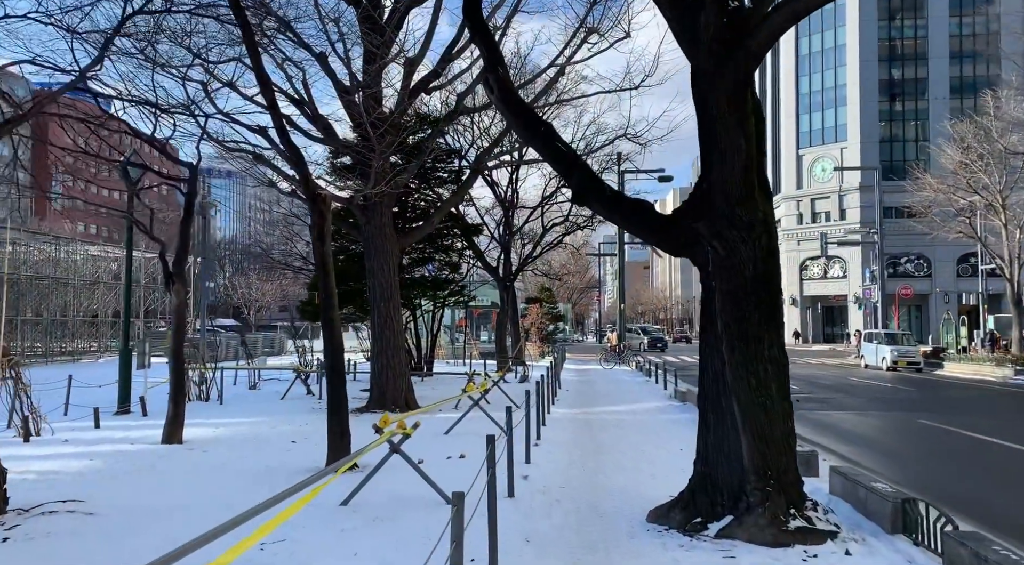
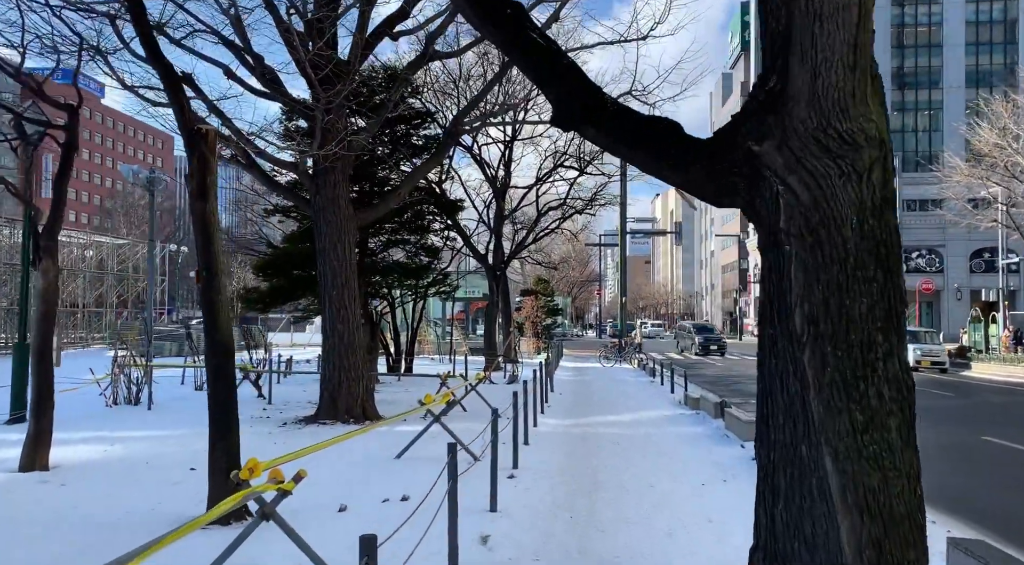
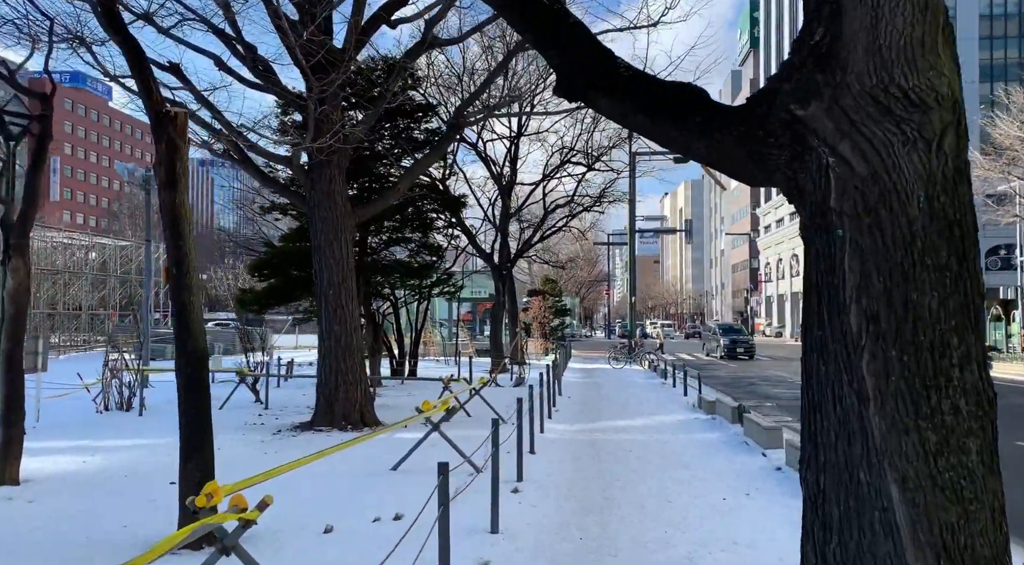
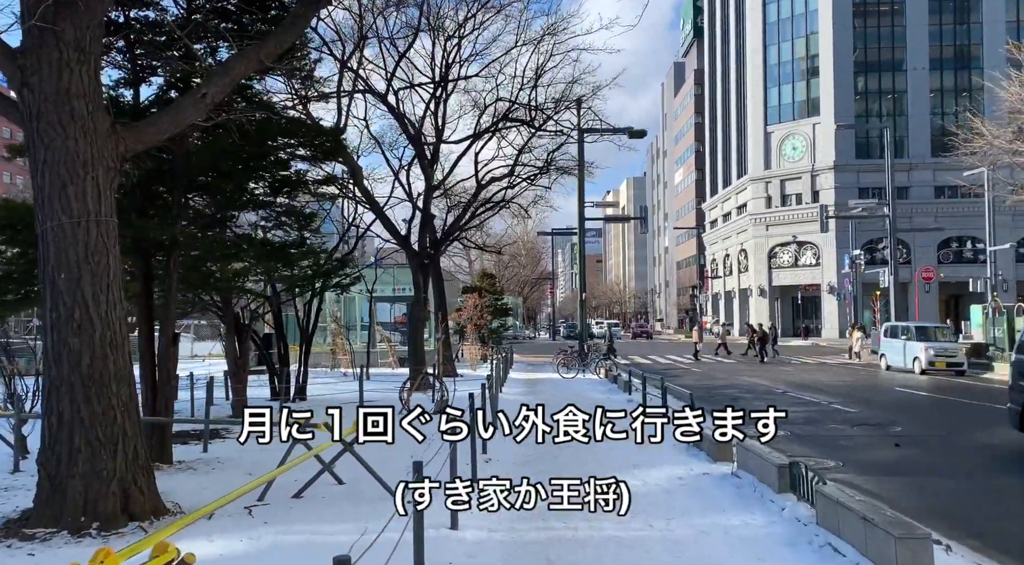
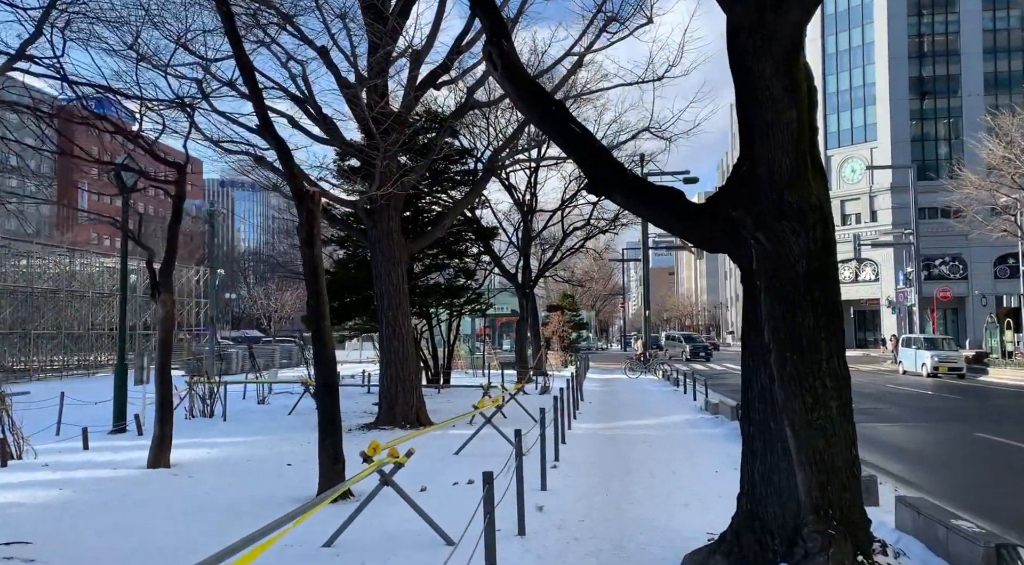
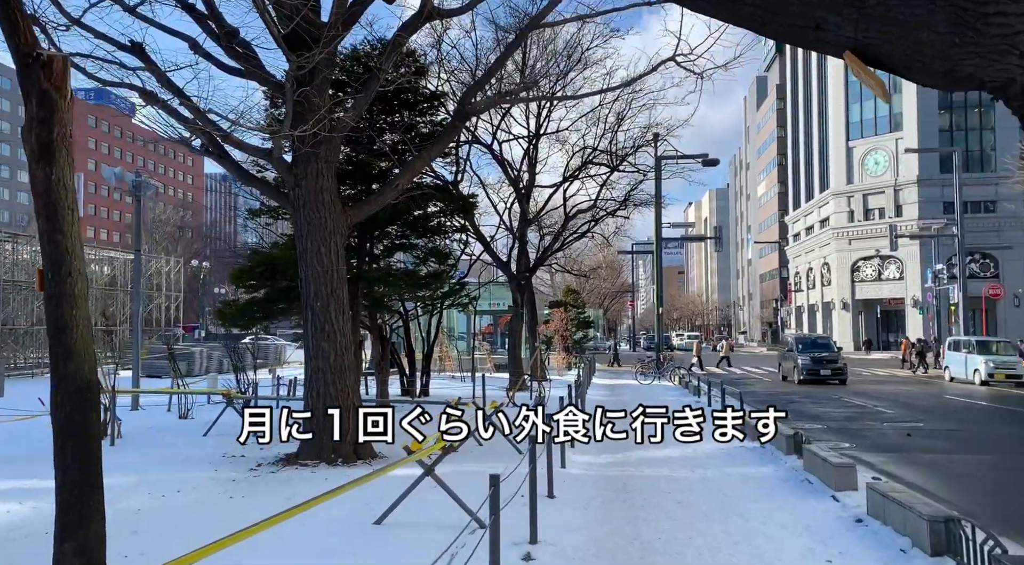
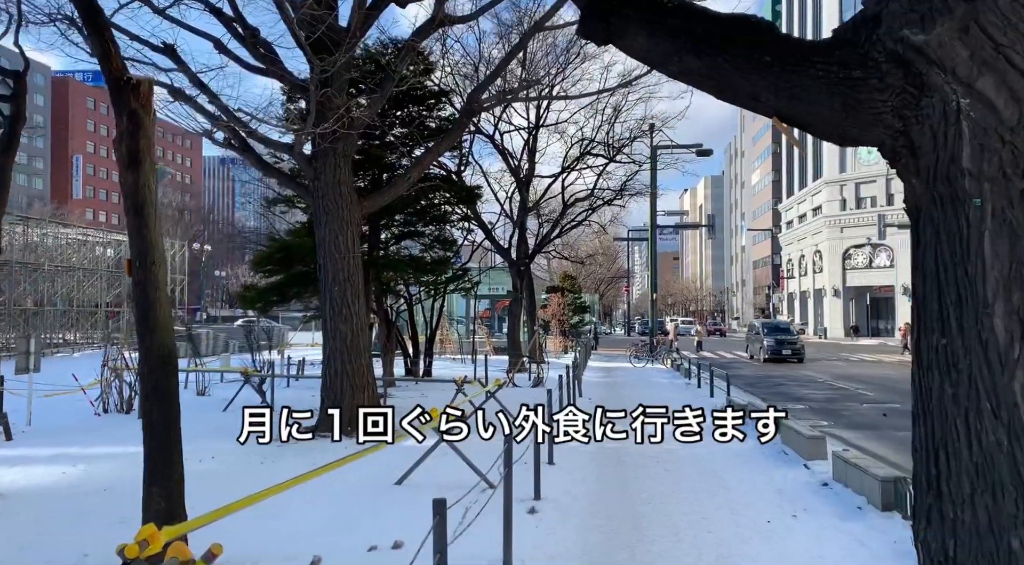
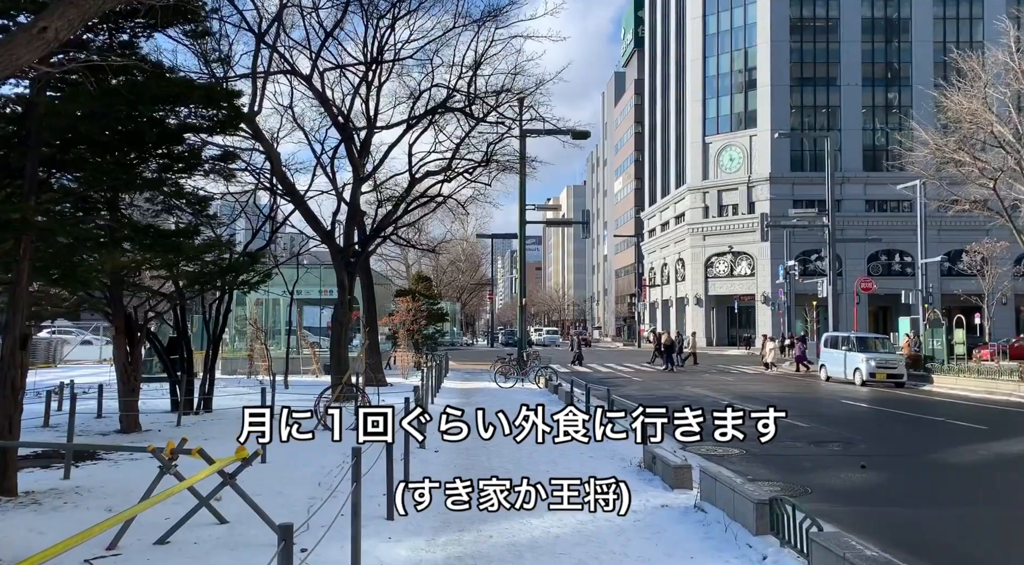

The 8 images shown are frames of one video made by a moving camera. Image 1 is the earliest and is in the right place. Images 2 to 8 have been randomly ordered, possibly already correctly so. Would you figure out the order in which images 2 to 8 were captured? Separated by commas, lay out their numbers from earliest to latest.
5, 2, 3, 7, 6, 4, 8
